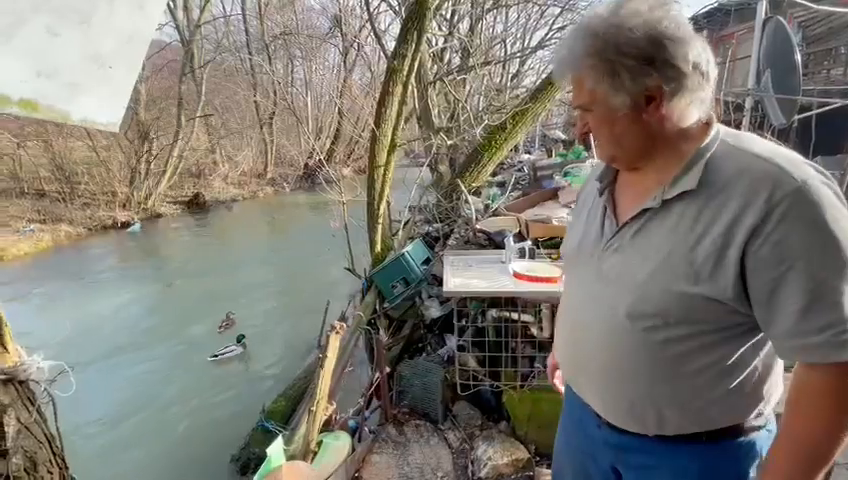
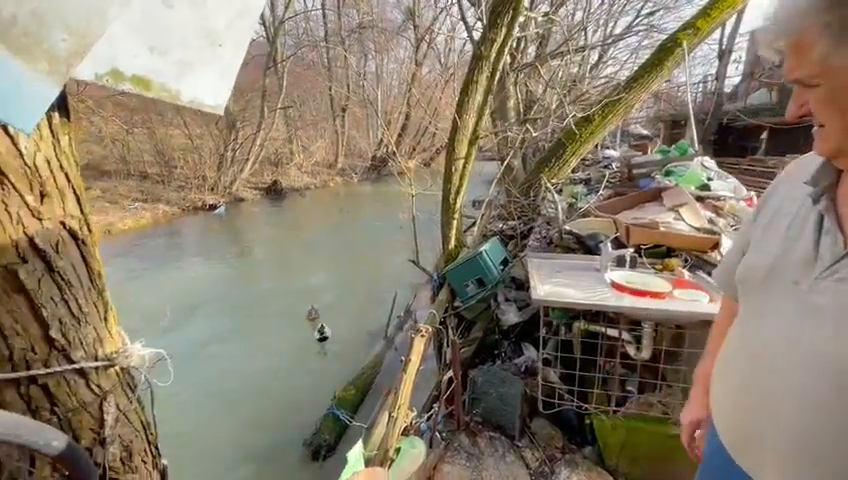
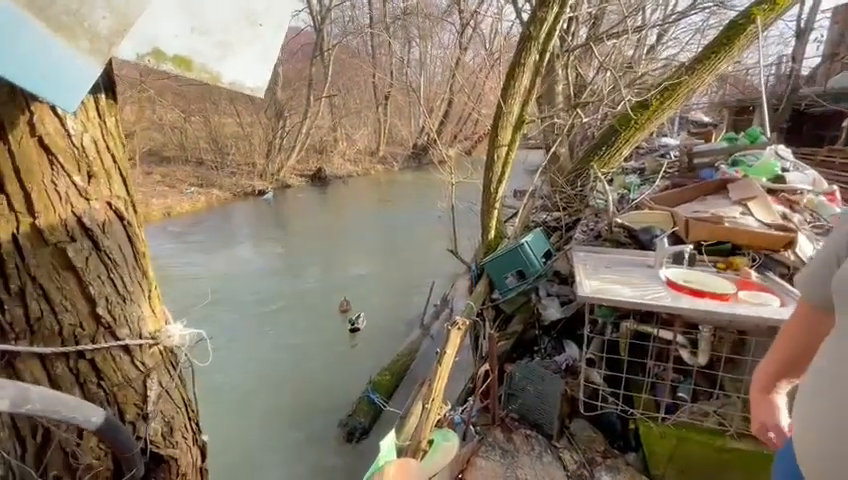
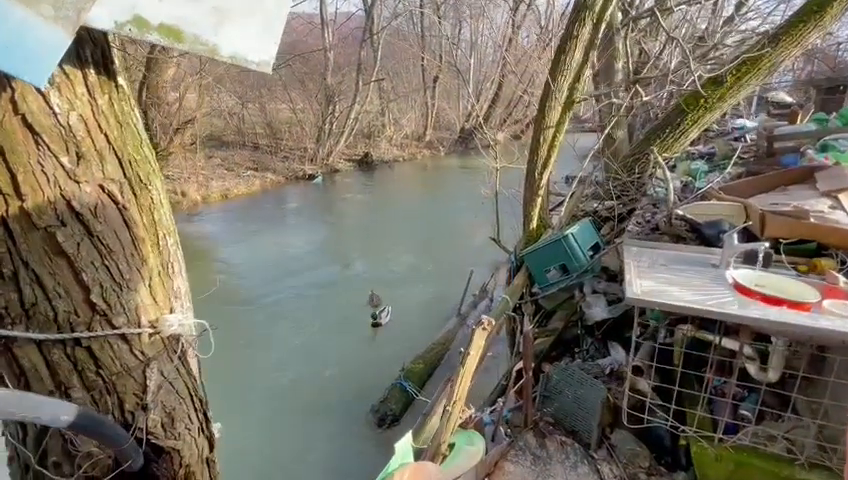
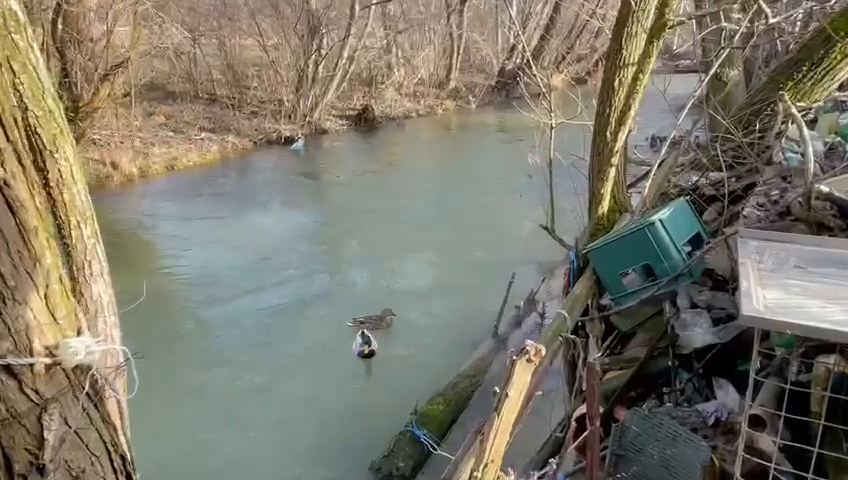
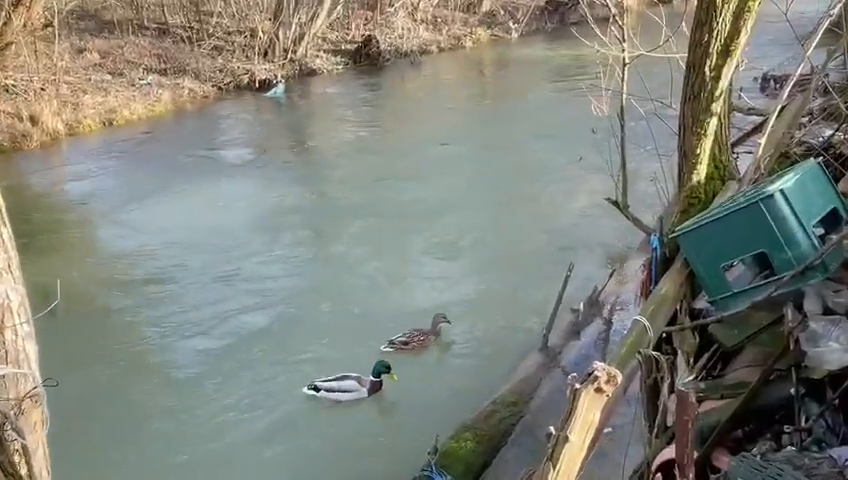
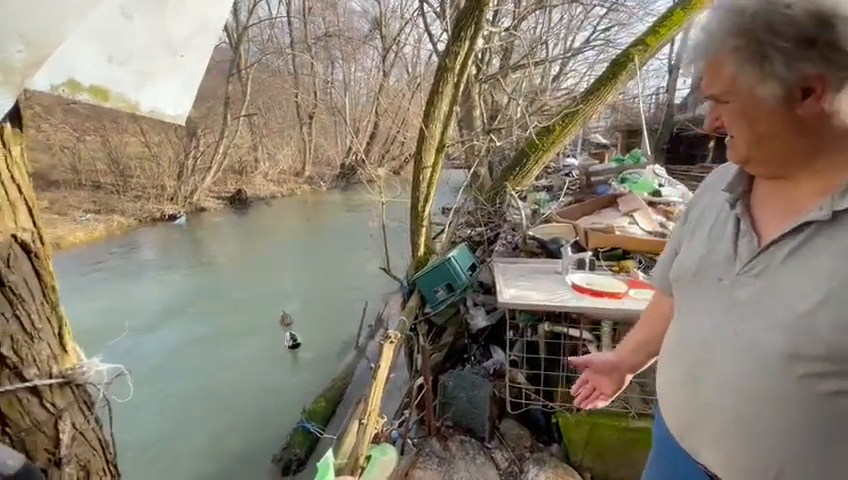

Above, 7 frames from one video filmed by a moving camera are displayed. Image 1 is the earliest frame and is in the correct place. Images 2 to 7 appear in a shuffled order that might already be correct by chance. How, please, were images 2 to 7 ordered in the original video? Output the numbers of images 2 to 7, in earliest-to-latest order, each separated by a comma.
7, 2, 3, 4, 5, 6
